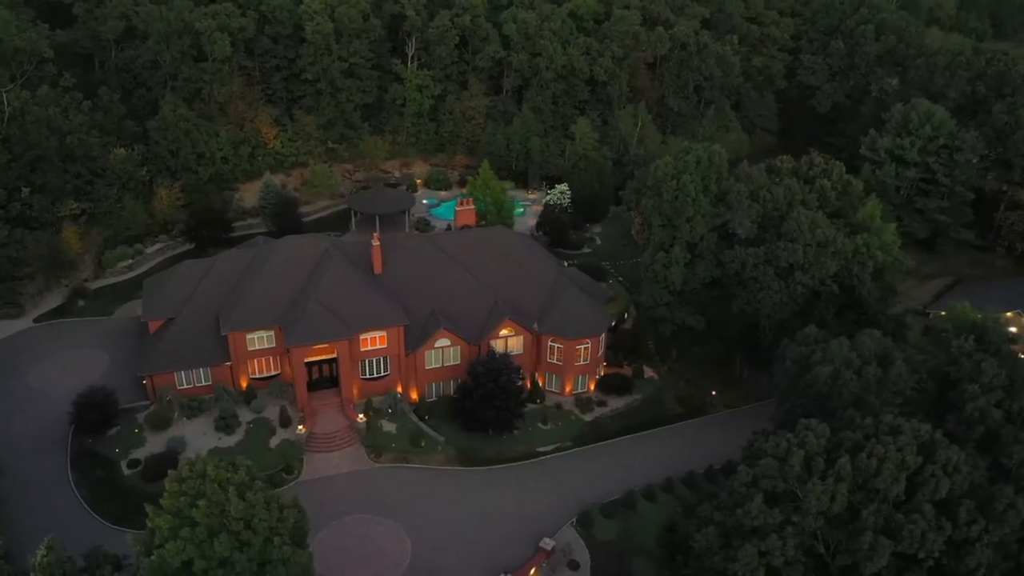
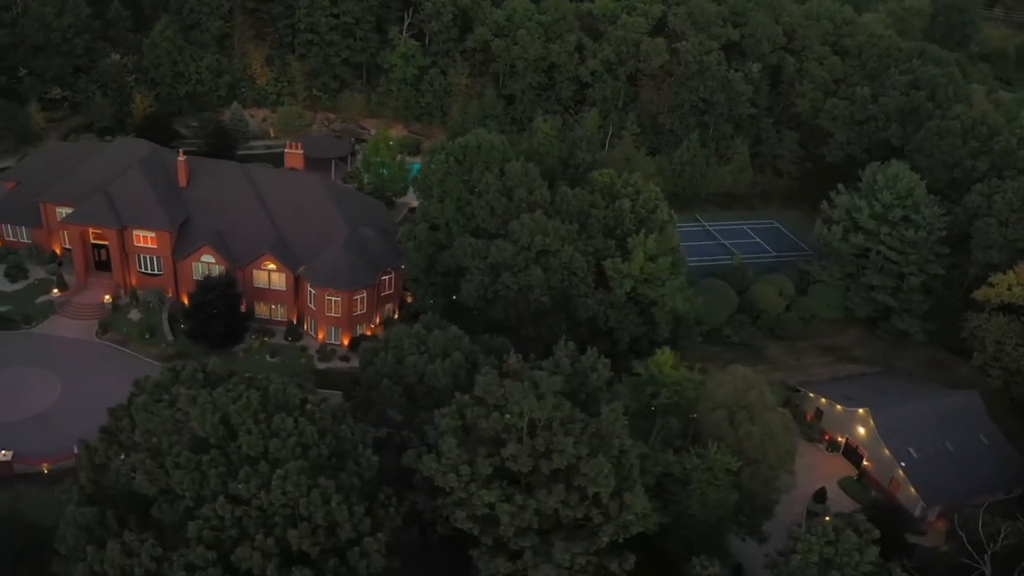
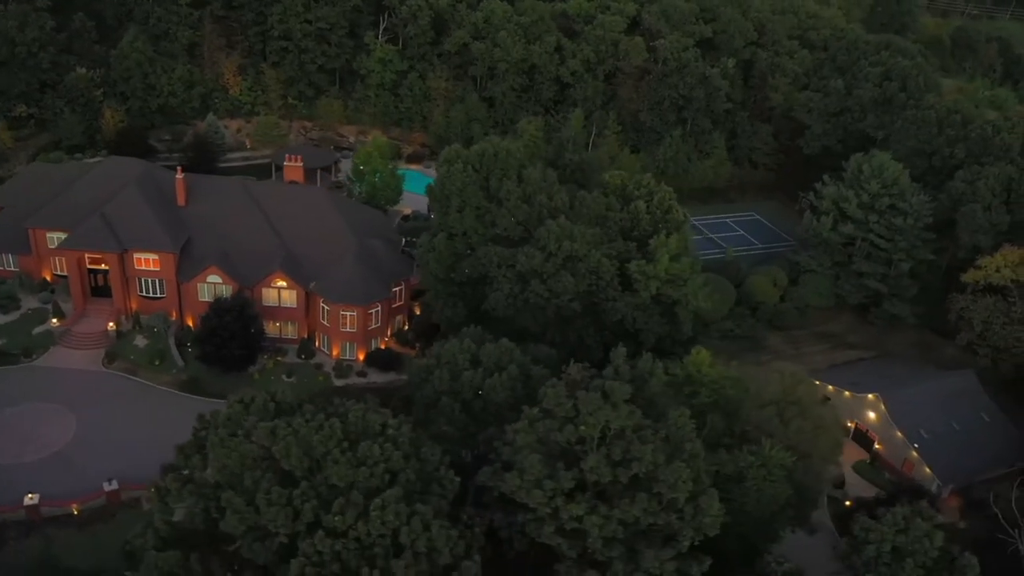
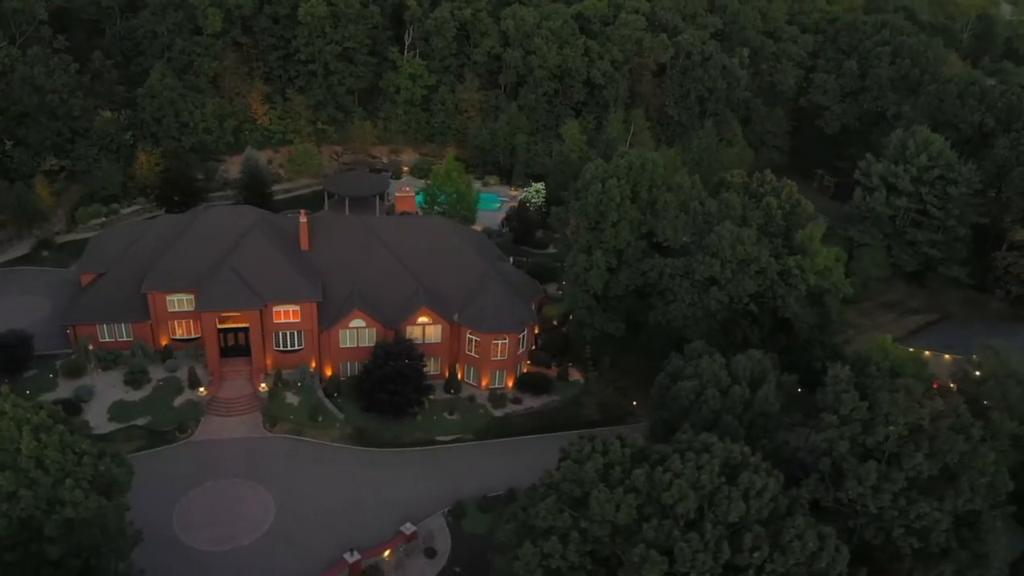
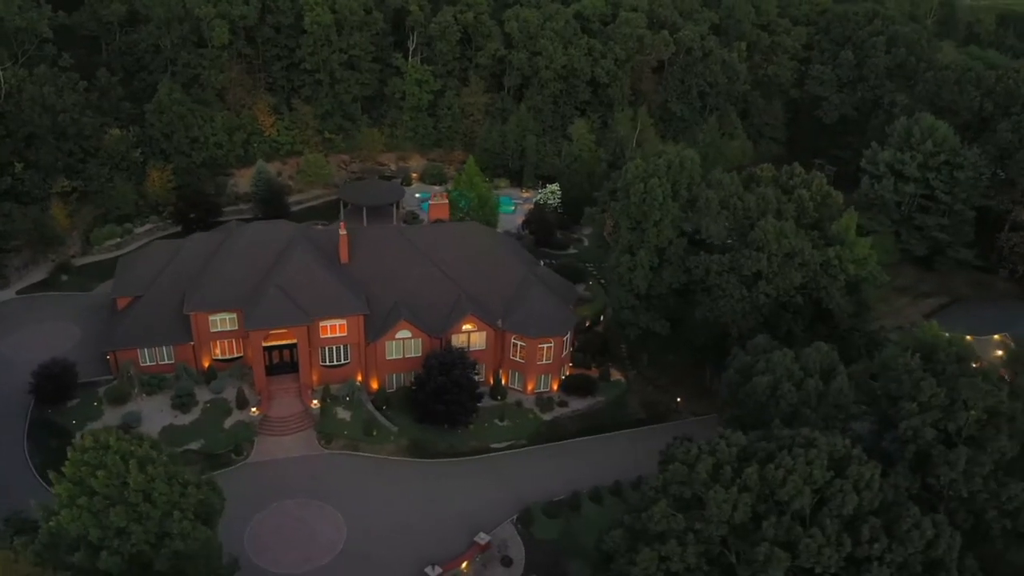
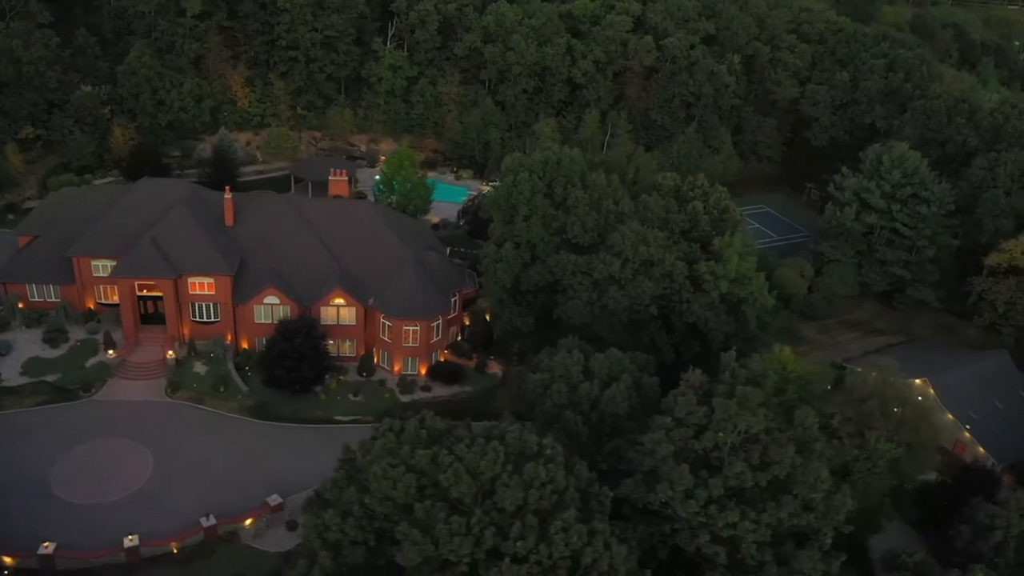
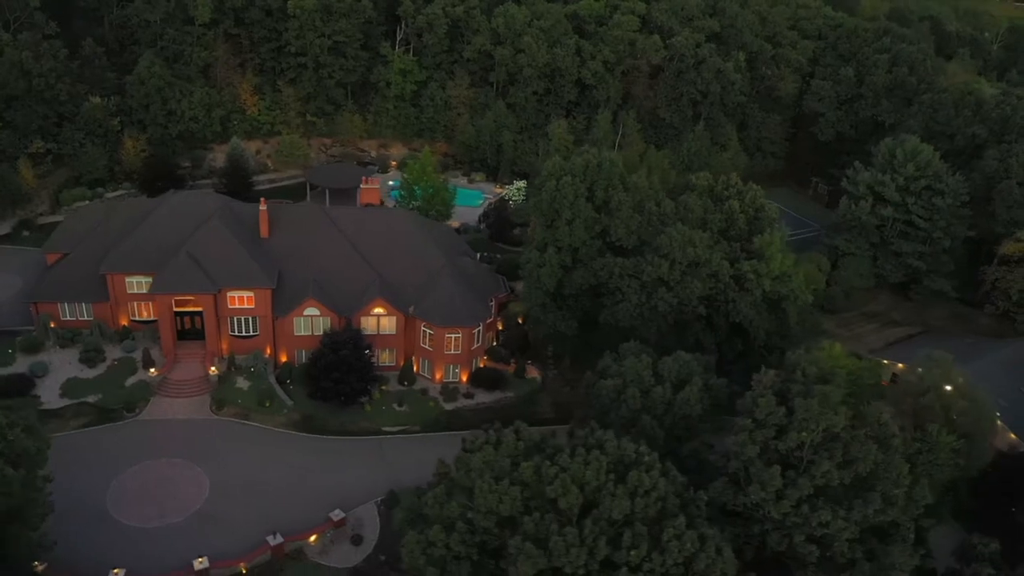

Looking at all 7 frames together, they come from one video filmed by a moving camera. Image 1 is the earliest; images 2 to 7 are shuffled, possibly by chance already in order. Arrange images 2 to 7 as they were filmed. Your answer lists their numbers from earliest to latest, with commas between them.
5, 4, 7, 6, 3, 2
